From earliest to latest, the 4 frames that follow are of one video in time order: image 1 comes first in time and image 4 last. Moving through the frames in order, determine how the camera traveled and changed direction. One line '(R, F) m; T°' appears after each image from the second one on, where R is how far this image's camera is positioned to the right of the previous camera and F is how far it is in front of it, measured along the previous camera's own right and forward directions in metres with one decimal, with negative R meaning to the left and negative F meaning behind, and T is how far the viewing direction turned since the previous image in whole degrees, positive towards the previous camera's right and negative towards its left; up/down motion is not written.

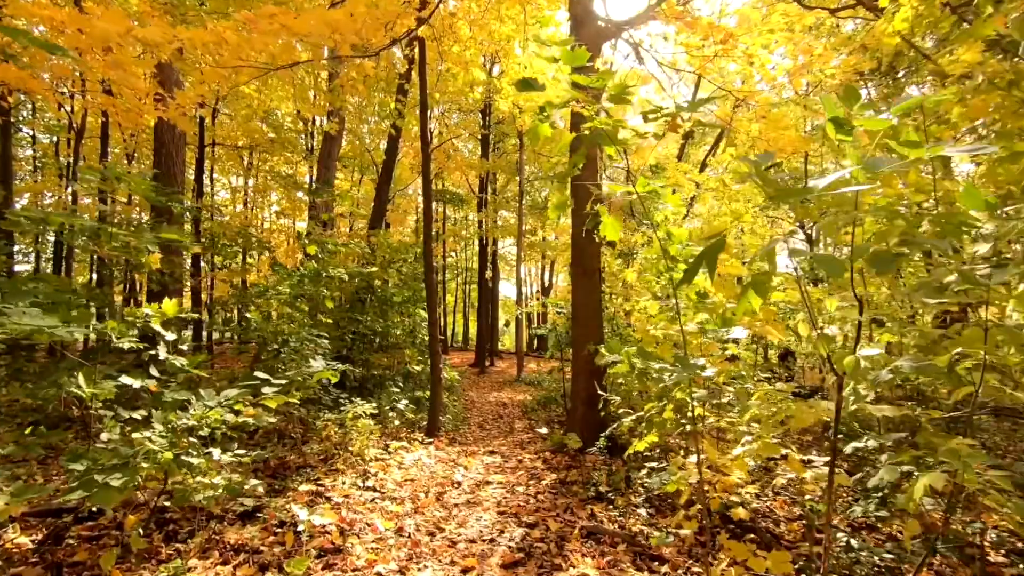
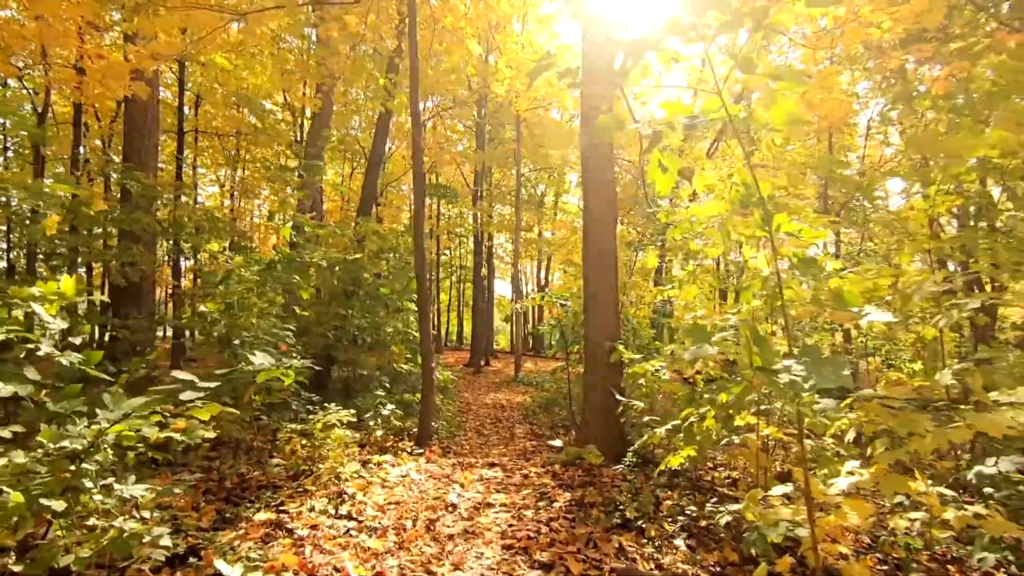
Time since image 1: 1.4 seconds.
(-0.1, +0.8) m; +1°
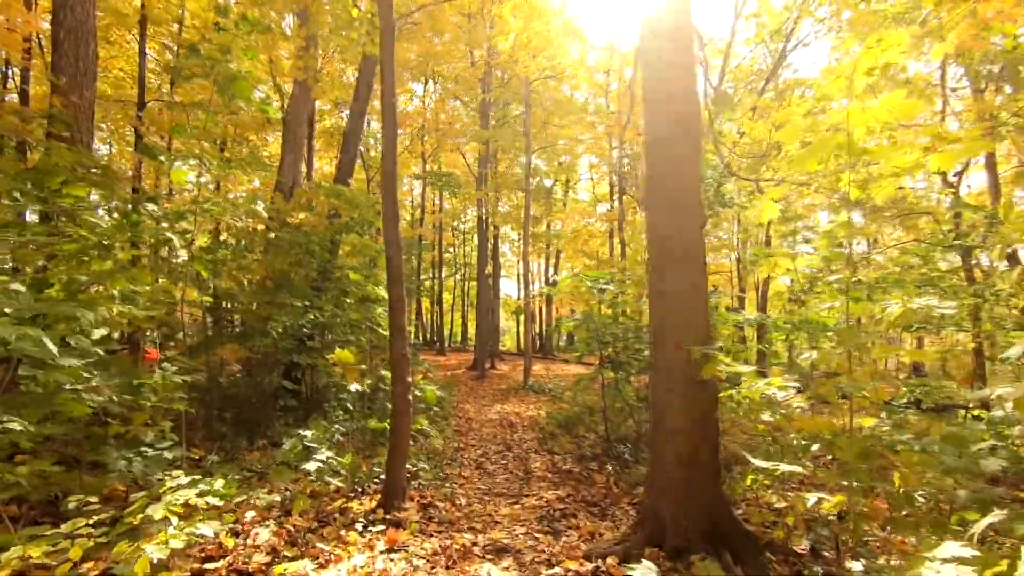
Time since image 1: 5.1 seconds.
(-0.1, +2.0) m; -1°
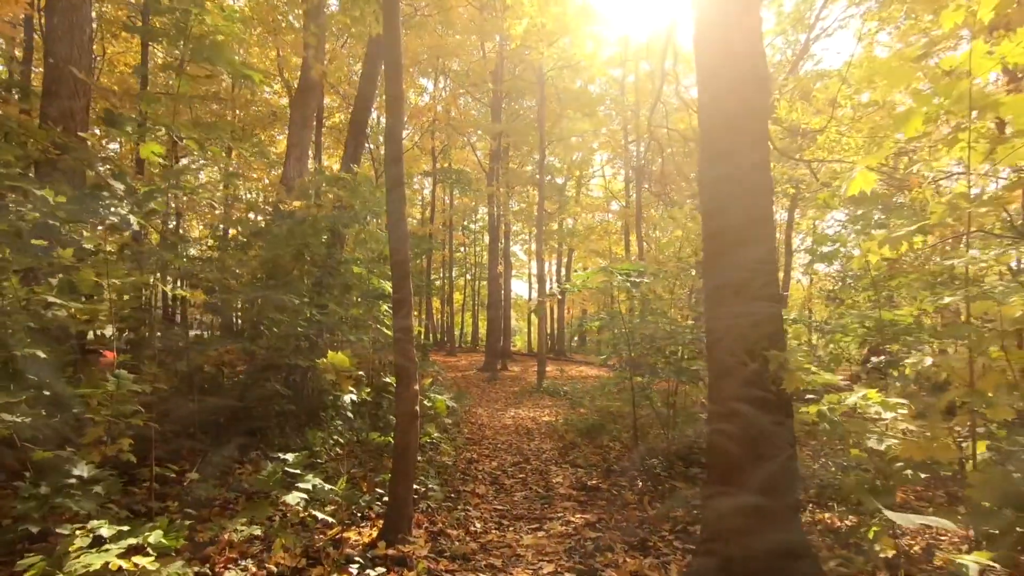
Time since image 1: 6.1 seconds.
(-0.1, +0.5) m; -1°
